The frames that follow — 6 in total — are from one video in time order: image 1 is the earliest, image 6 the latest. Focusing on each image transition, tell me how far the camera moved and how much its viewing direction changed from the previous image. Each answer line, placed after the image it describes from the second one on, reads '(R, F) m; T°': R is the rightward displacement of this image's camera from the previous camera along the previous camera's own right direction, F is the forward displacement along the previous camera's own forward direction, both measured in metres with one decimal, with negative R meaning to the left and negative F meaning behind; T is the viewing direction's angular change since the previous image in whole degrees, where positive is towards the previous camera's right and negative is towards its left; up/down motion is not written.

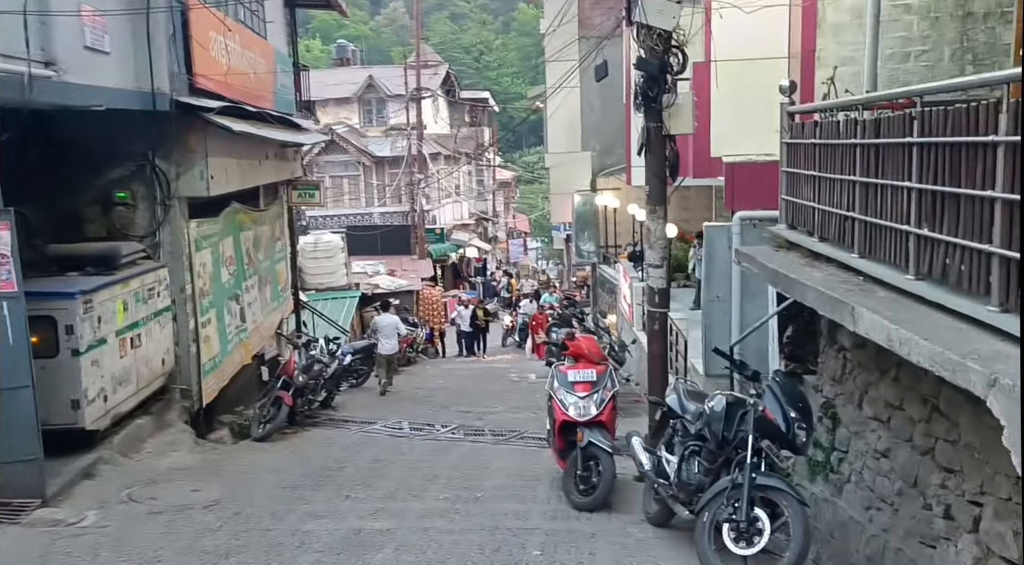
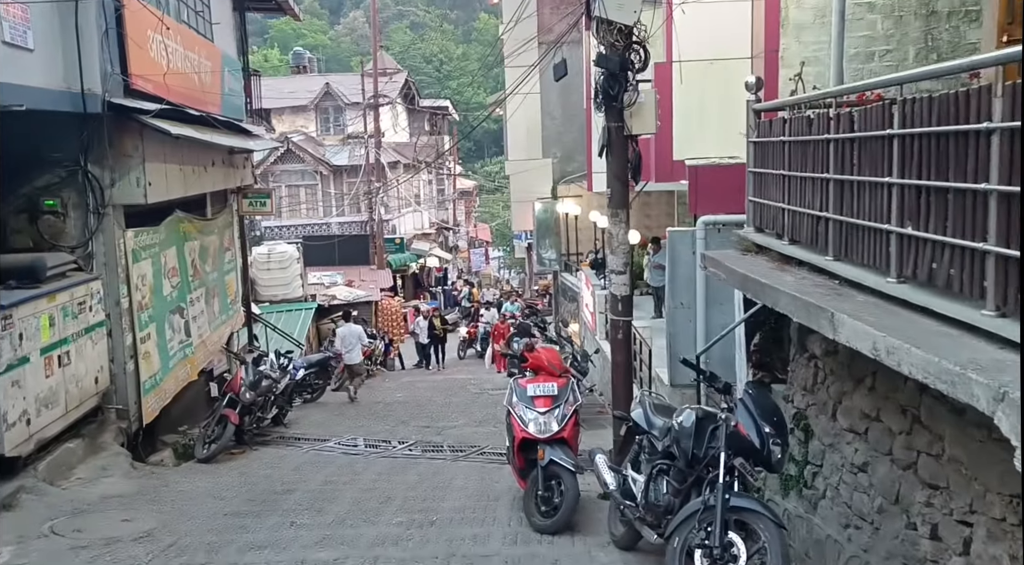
(+0.1, +0.4) m; +2°
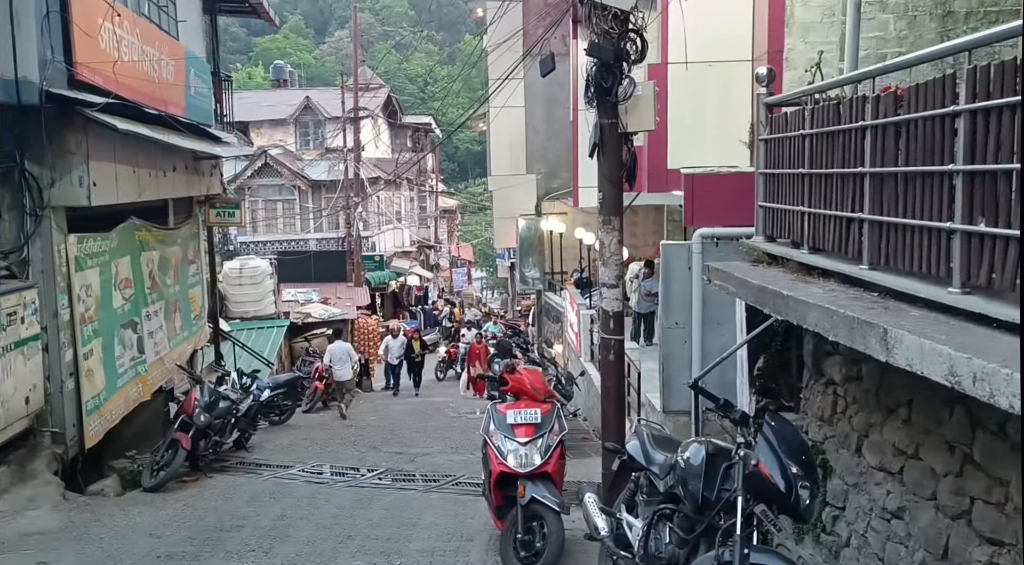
(0.0, +0.8) m; +1°
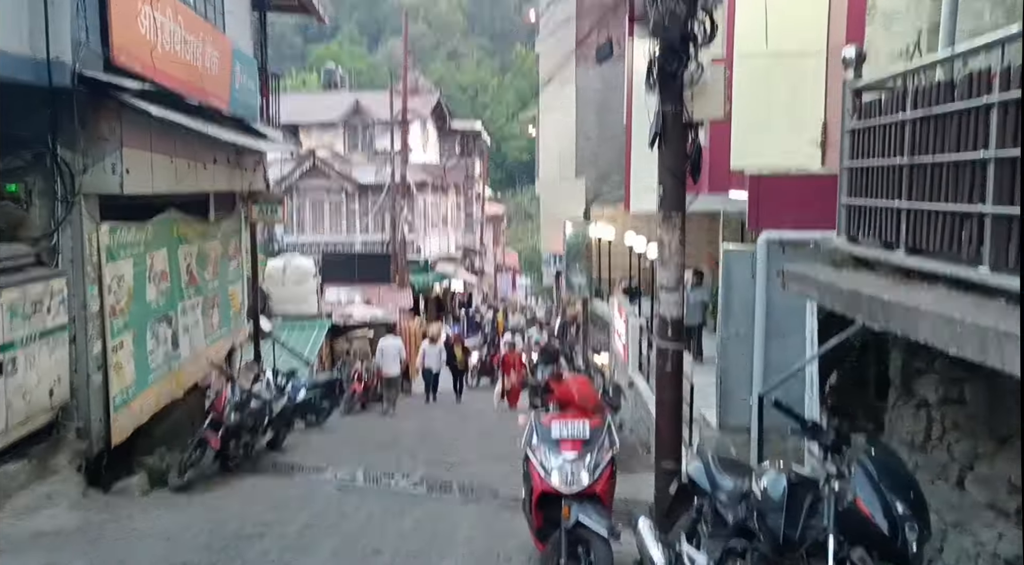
(0.0, +0.5) m; -3°
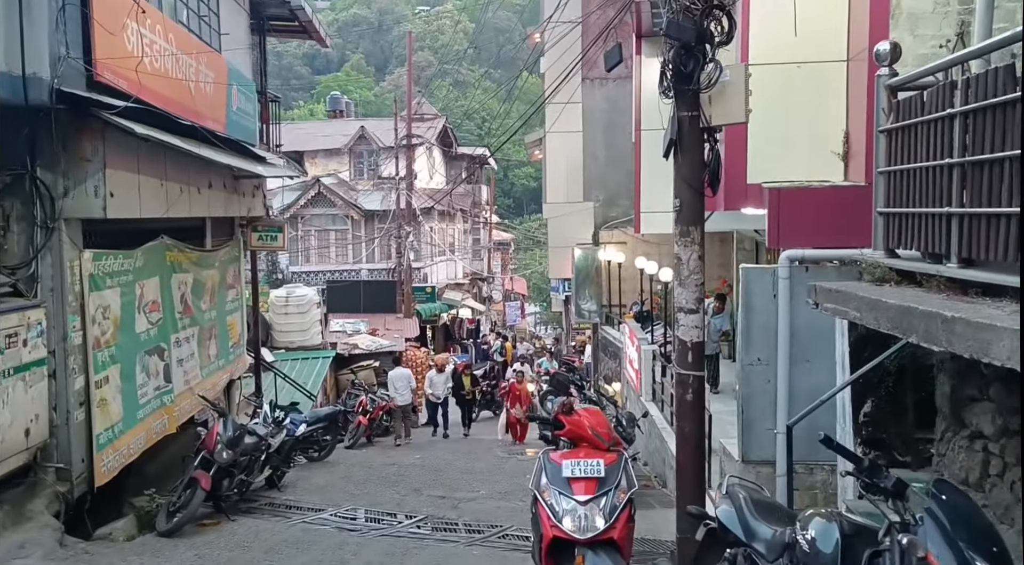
(0.0, +0.5) m; -1°
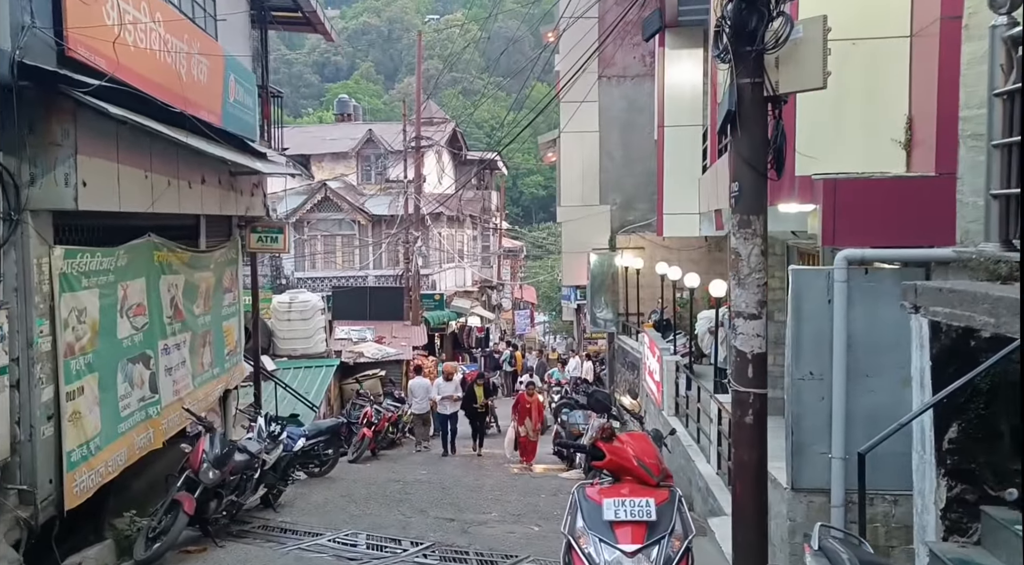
(-0.1, +0.8) m; 0°
